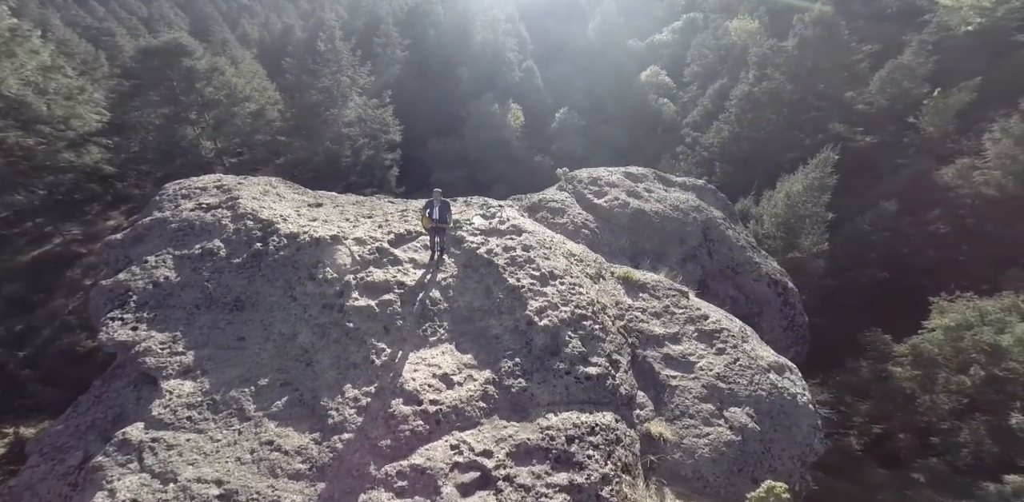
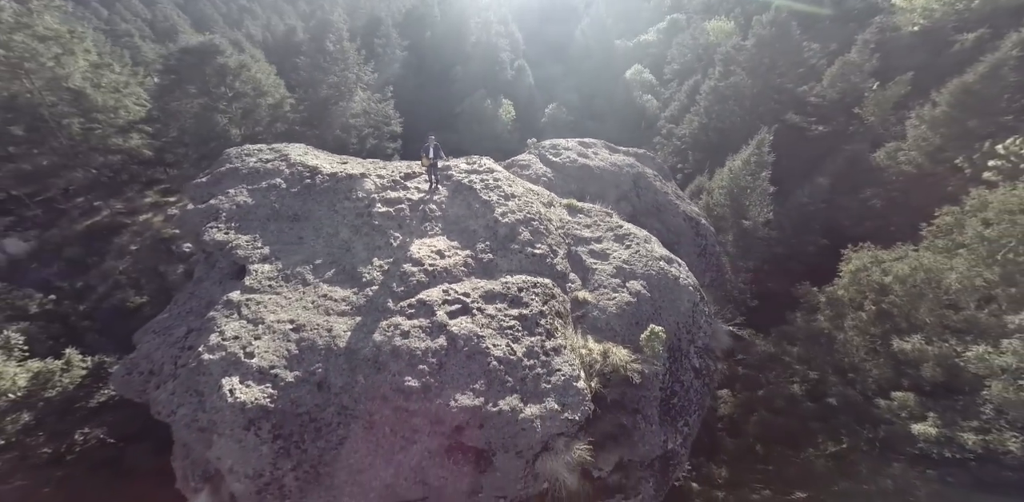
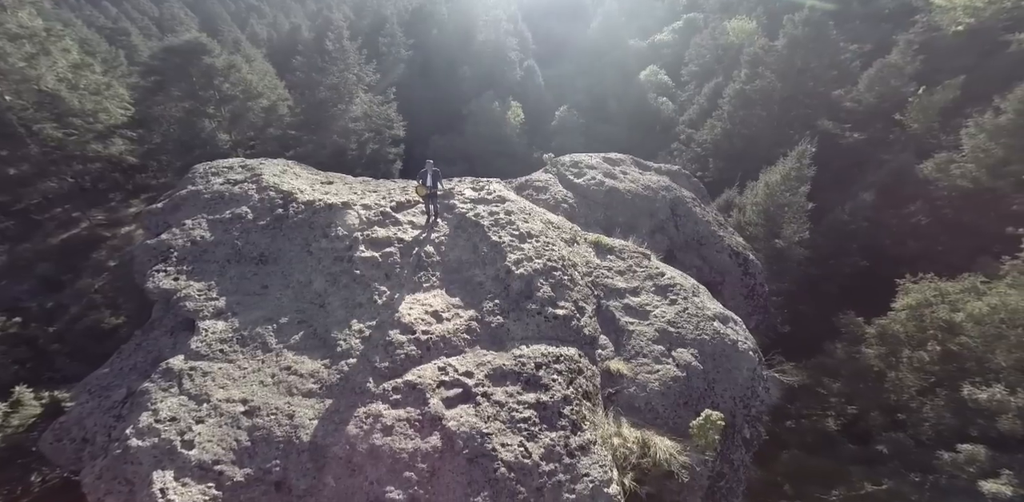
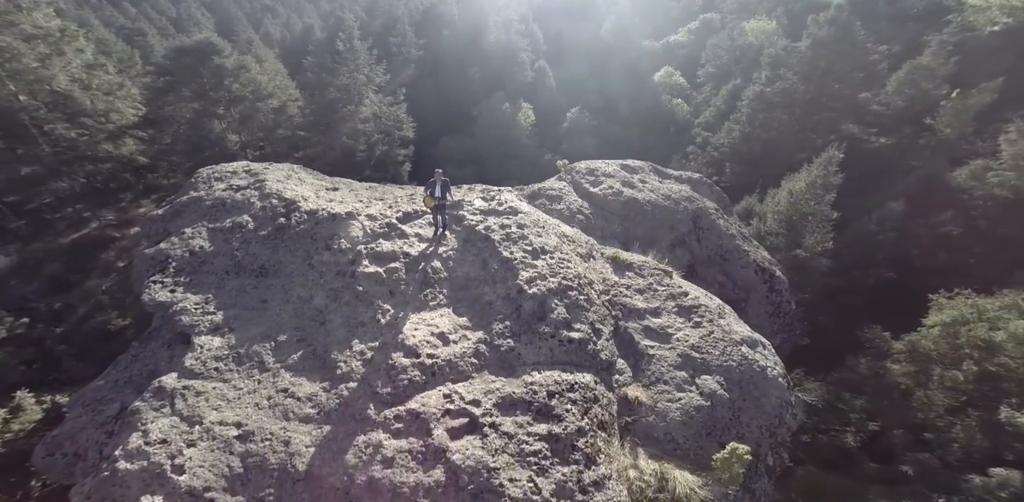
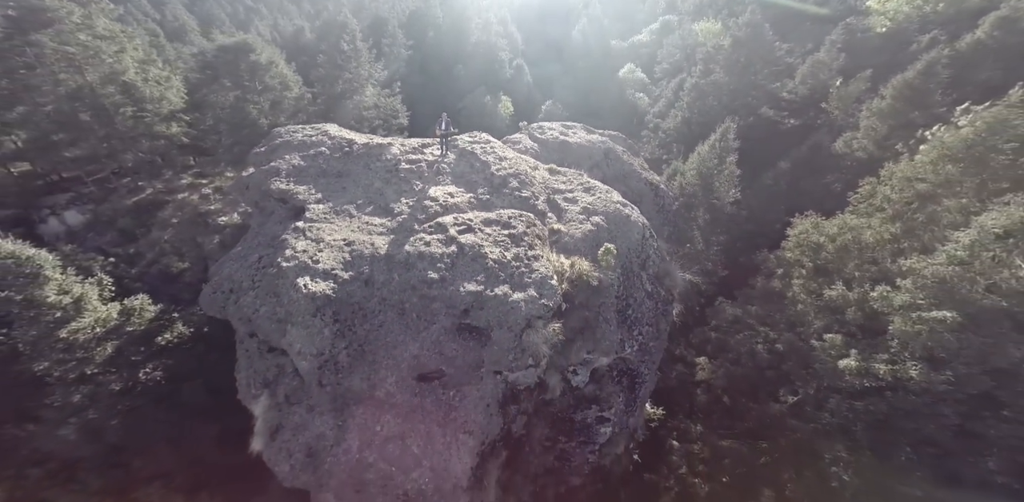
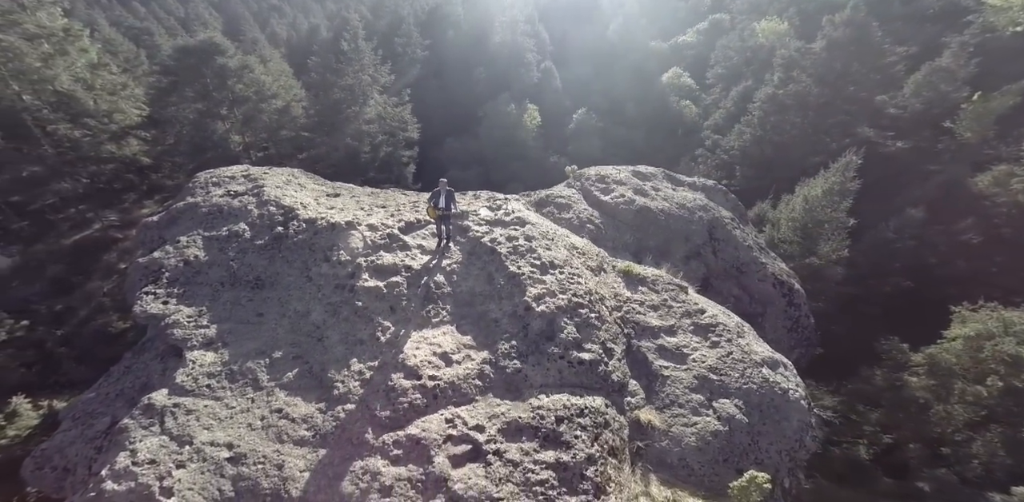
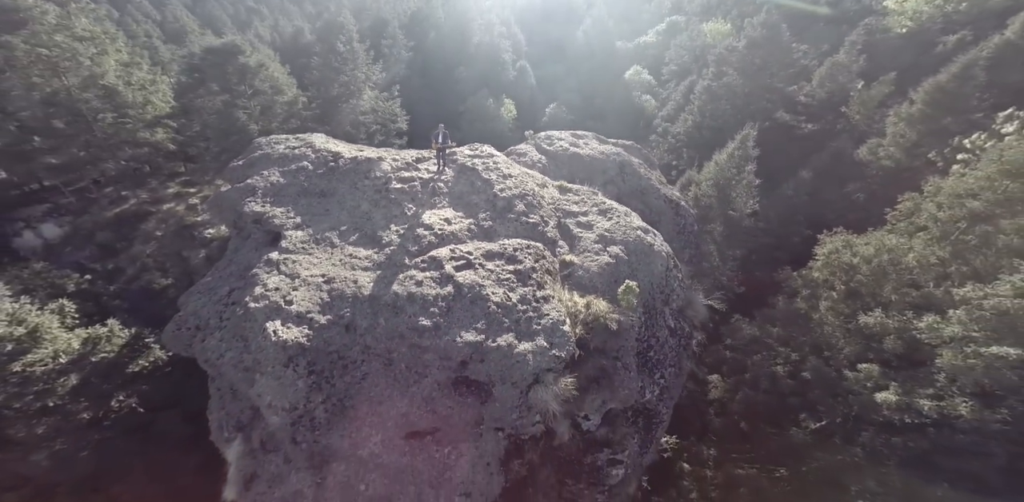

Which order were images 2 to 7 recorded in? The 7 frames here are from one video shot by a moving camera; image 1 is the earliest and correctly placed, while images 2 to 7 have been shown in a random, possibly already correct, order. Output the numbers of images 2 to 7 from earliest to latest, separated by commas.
6, 4, 3, 2, 7, 5
